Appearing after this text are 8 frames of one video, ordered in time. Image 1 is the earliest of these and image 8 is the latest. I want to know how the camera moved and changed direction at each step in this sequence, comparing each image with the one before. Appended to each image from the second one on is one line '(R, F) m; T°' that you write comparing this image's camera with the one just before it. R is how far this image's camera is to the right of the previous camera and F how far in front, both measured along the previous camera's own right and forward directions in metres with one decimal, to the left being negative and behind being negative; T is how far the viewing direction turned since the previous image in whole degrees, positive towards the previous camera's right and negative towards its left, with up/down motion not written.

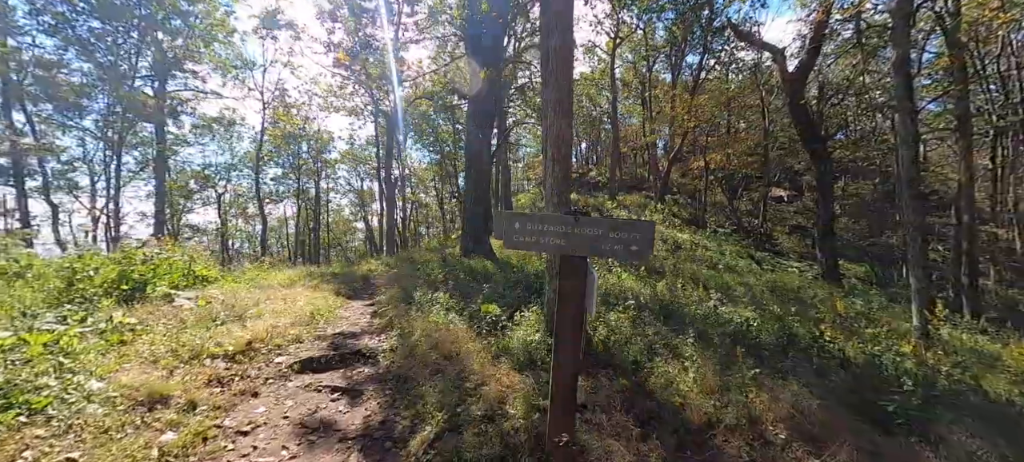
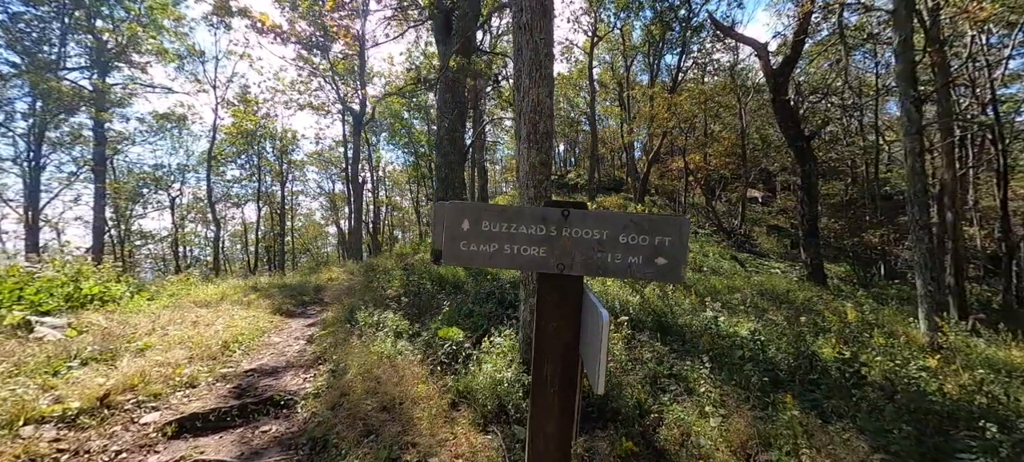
(+0.1, +1.2) m; +3°
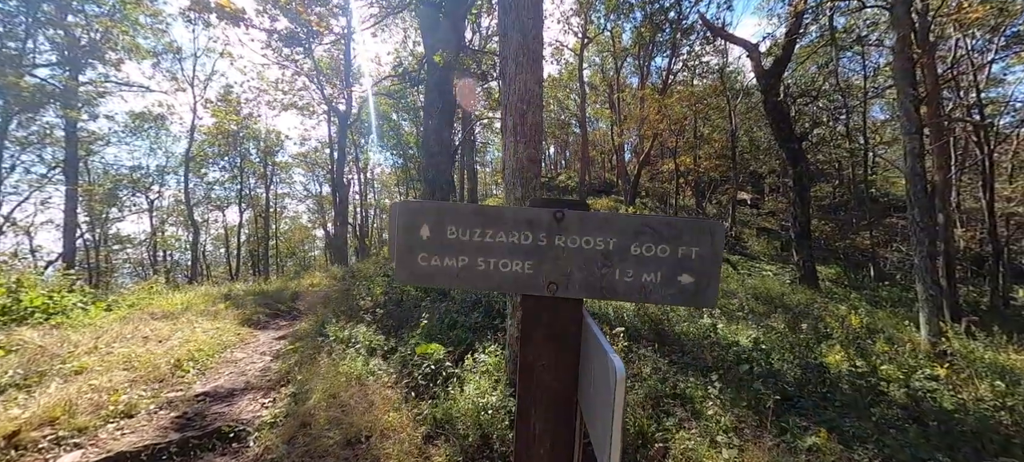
(0.0, +0.5) m; +1°
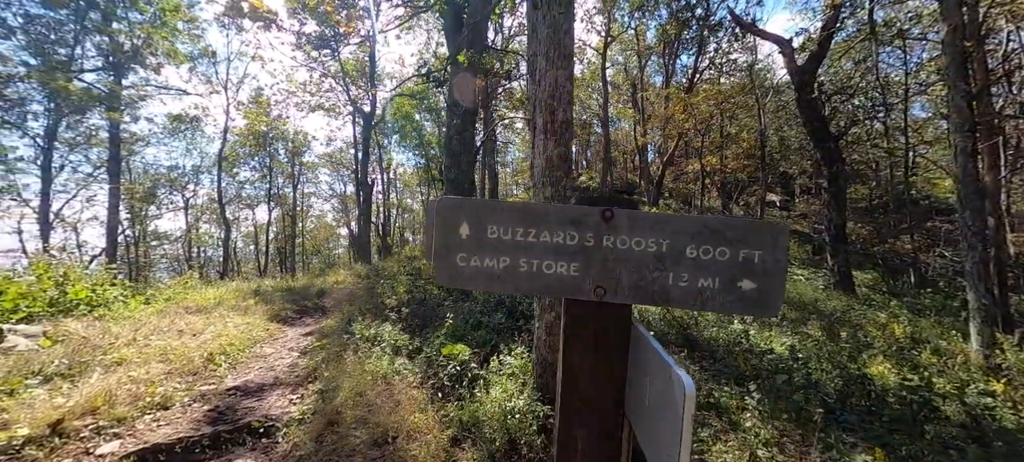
(-0.1, +0.1) m; -3°
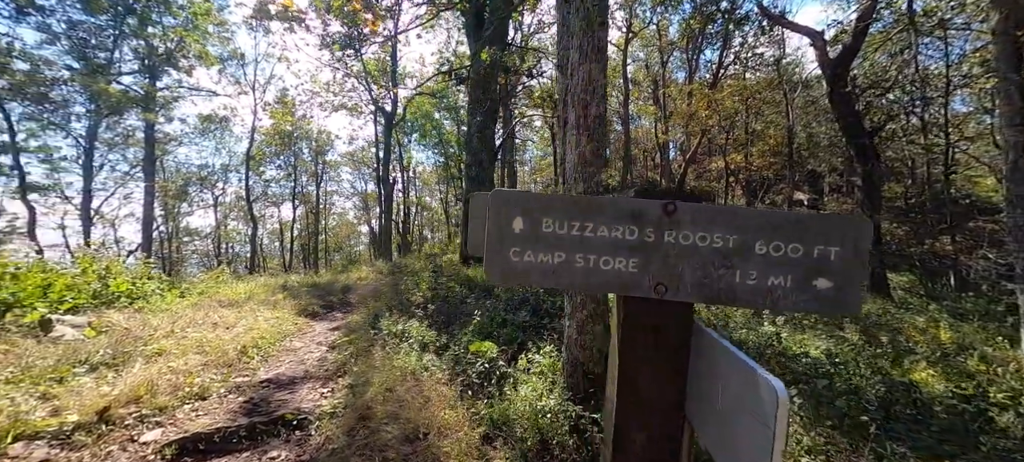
(-0.1, 0.0) m; -2°
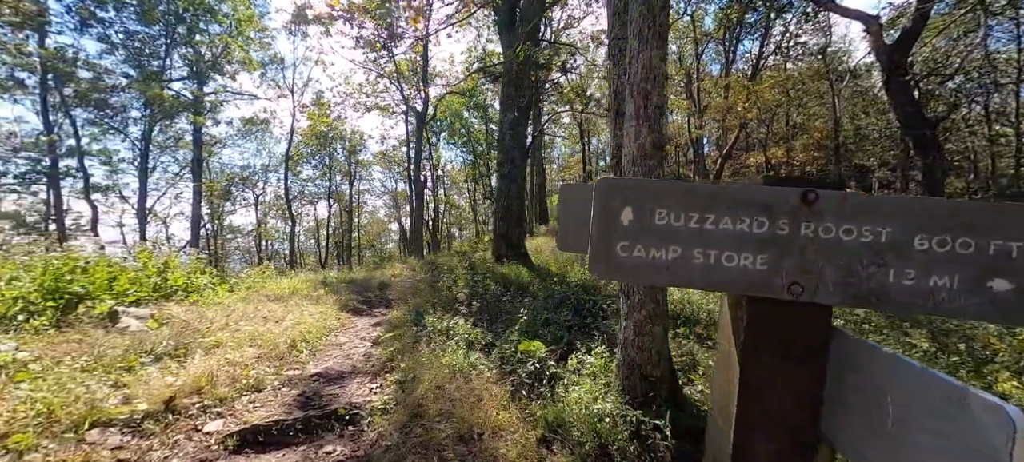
(-0.2, +0.1) m; -4°
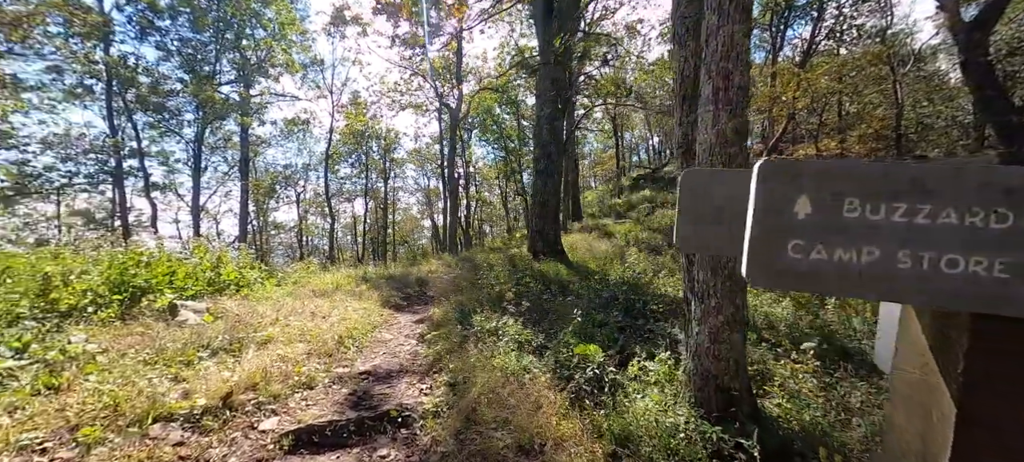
(-0.2, +0.2) m; -4°
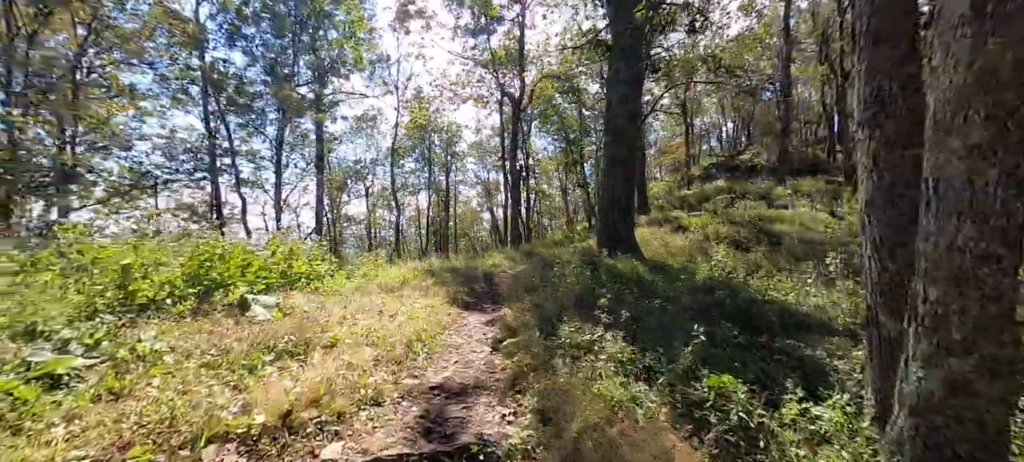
(-0.3, +0.7) m; -8°
